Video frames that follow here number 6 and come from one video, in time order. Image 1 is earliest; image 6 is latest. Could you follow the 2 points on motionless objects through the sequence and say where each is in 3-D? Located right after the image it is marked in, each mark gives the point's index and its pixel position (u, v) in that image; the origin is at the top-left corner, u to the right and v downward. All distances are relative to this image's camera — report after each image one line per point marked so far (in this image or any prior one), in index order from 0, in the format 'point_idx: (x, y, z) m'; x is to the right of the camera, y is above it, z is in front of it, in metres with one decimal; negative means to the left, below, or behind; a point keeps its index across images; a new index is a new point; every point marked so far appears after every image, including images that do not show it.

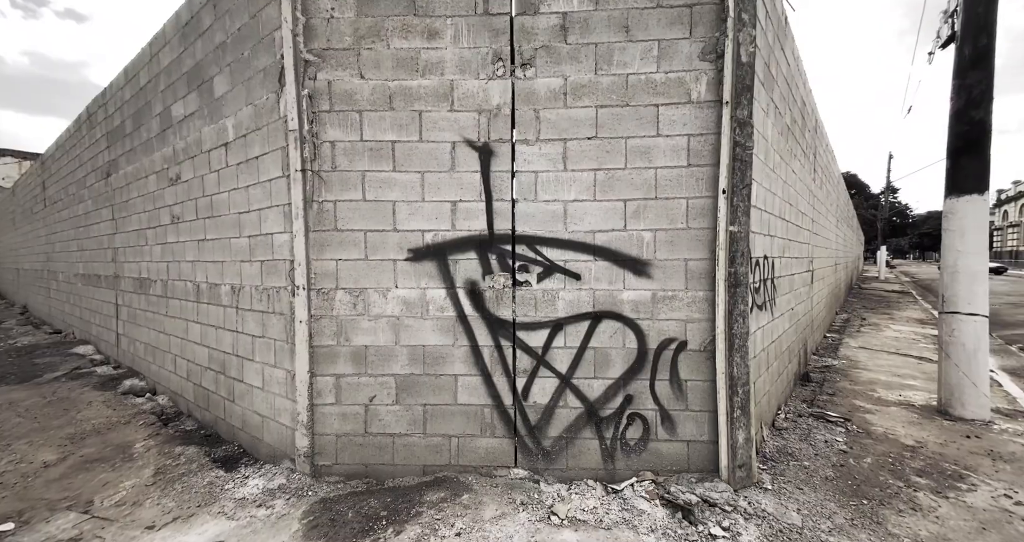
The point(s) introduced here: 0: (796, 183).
0: (+3.3, +1.0, +4.7) m
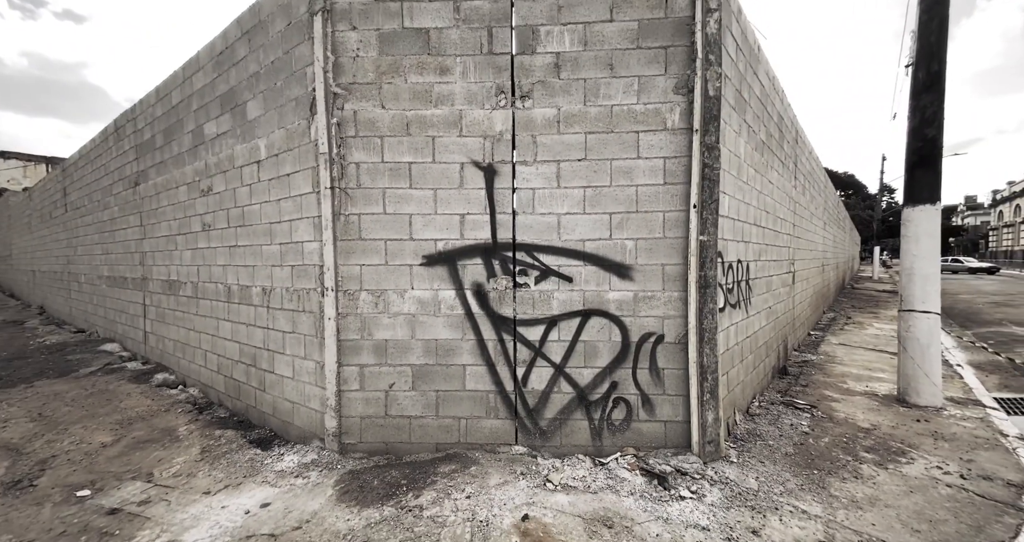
0: (+3.3, +1.0, +5.1) m
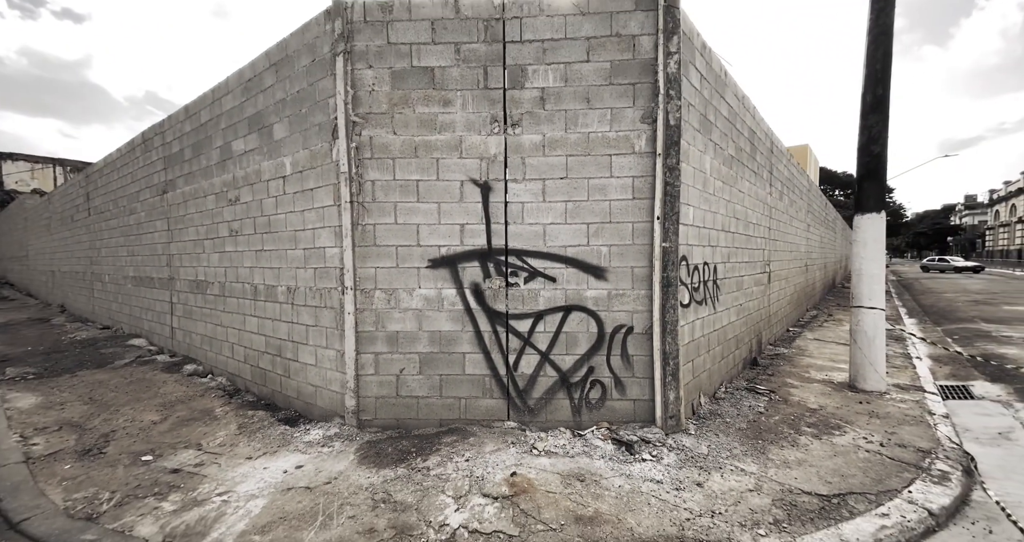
0: (+3.2, +1.0, +5.6) m
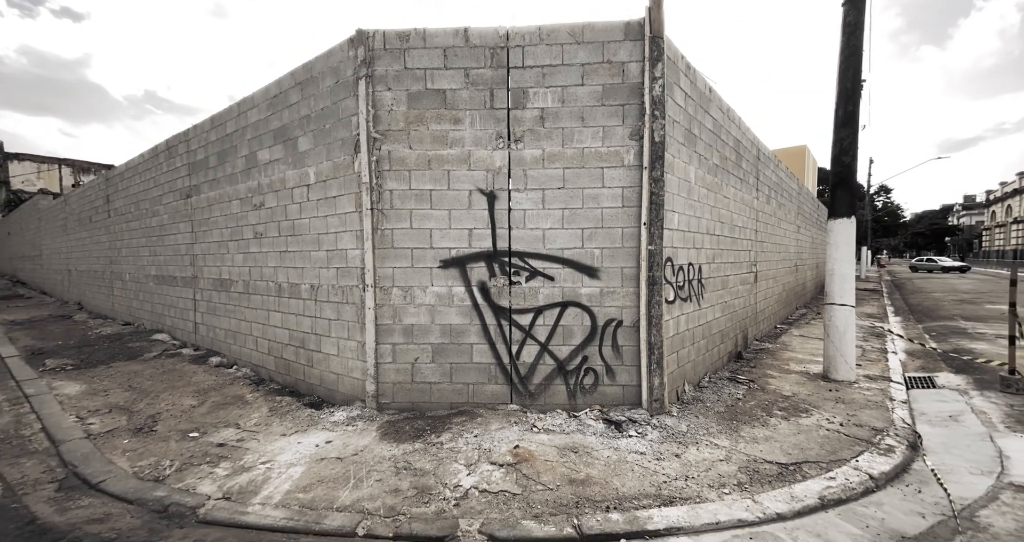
0: (+3.3, +1.0, +6.1) m
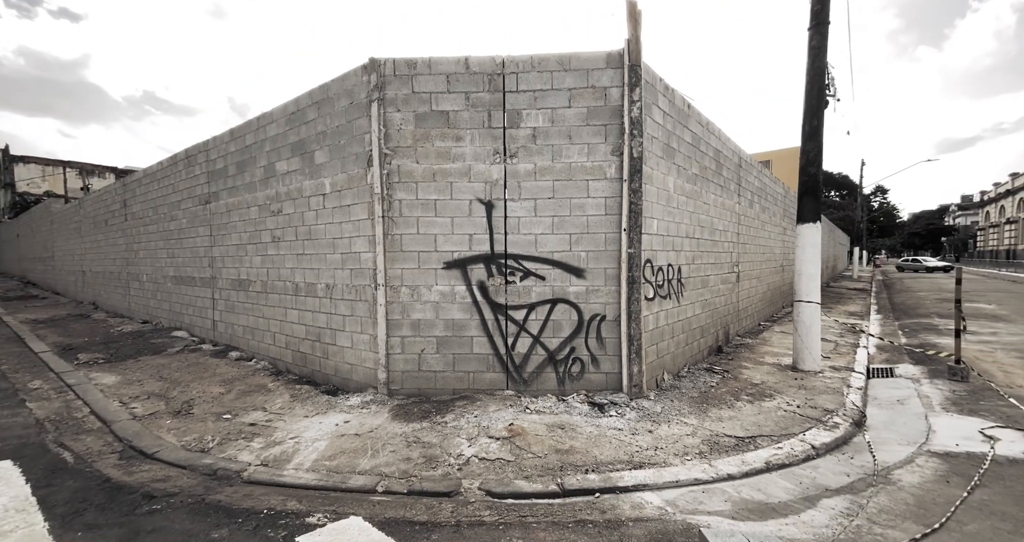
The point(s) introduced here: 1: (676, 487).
0: (+3.2, +1.0, +6.6) m
1: (+1.2, -1.6, +3.0) m
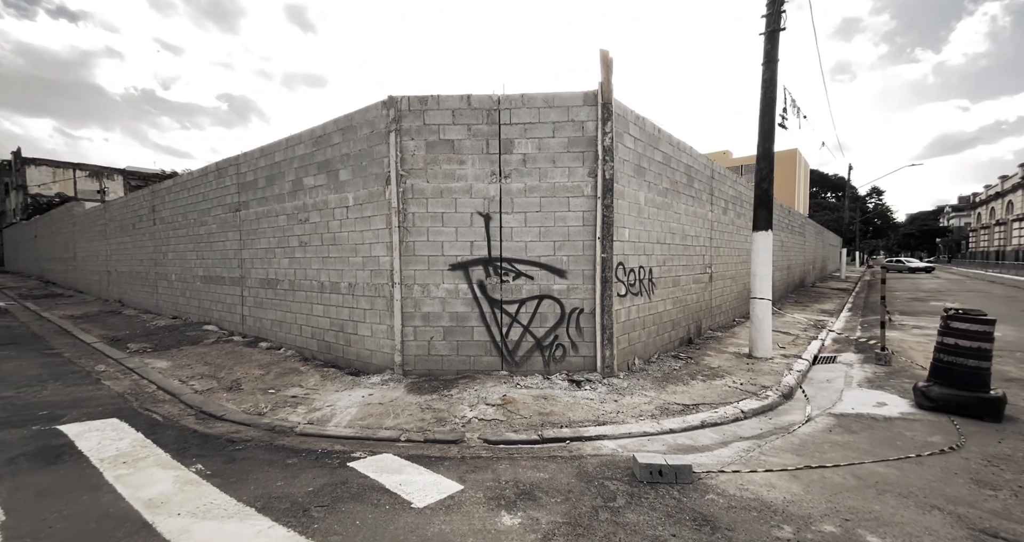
0: (+3.1, +1.0, +7.5) m
1: (+1.1, -1.6, +3.9) m
